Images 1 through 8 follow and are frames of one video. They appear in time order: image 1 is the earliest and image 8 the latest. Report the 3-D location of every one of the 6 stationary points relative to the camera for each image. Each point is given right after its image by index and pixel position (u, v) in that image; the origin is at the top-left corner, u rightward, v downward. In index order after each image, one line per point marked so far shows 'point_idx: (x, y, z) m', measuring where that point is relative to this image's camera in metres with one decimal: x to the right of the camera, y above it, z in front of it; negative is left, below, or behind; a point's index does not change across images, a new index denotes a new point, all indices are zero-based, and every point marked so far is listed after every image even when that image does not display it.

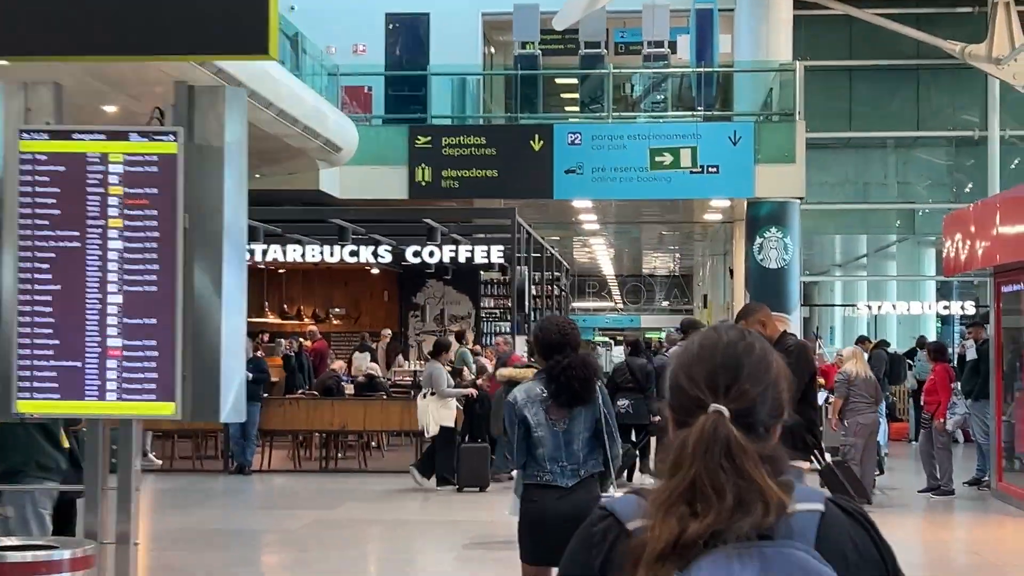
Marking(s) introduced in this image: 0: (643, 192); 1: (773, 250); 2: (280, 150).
0: (+1.5, +1.1, +16.9) m
1: (+3.1, +0.4, +17.0) m
2: (-2.4, +1.4, +14.6) m
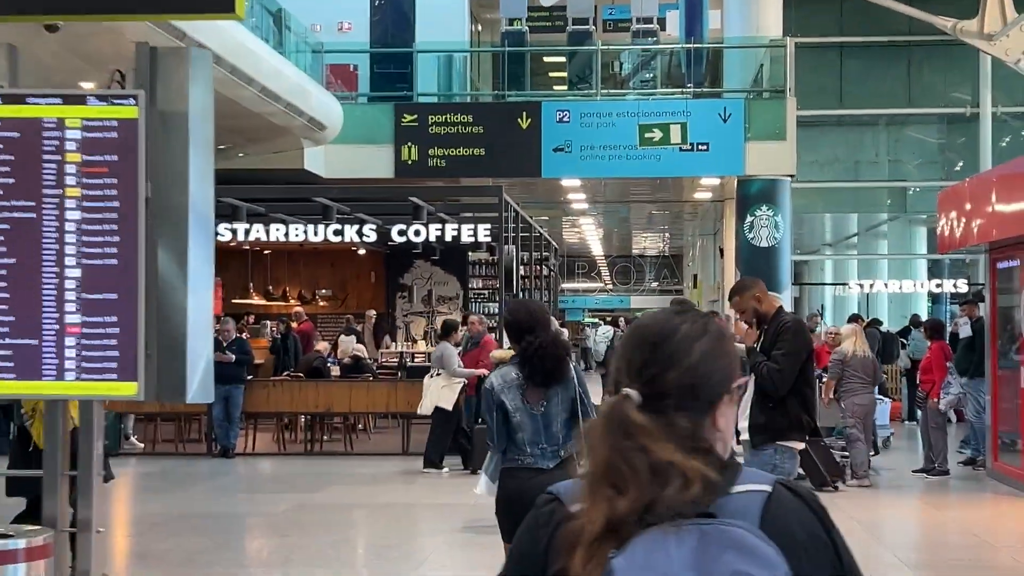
0: (+1.4, +1.4, +16.7) m
1: (+2.9, +0.7, +16.8) m
2: (-2.5, +1.6, +14.3) m
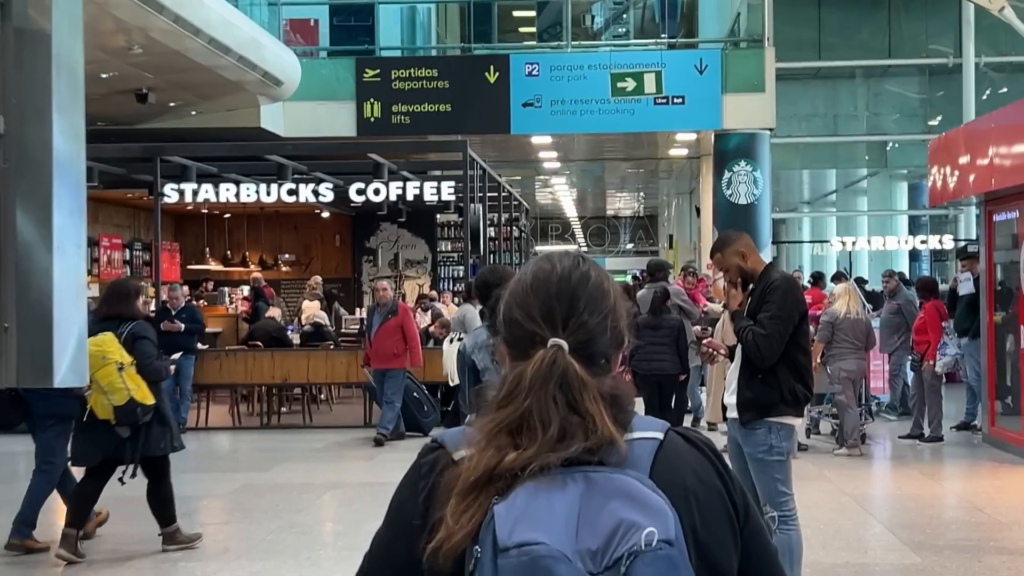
0: (+1.0, +1.8, +16.0) m
1: (+2.6, +1.2, +16.2) m
2: (-2.8, +1.9, +13.6) m
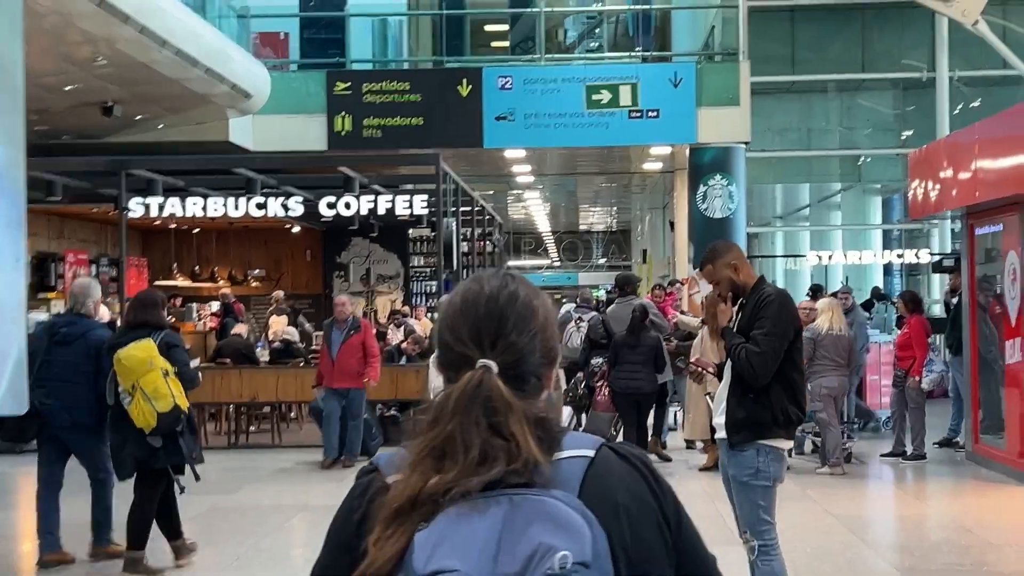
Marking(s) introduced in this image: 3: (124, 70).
0: (+0.7, +1.6, +15.8) m
1: (+2.3, +1.0, +16.0) m
2: (-3.1, +1.8, +13.3) m
3: (-3.2, +1.8, +12.0) m
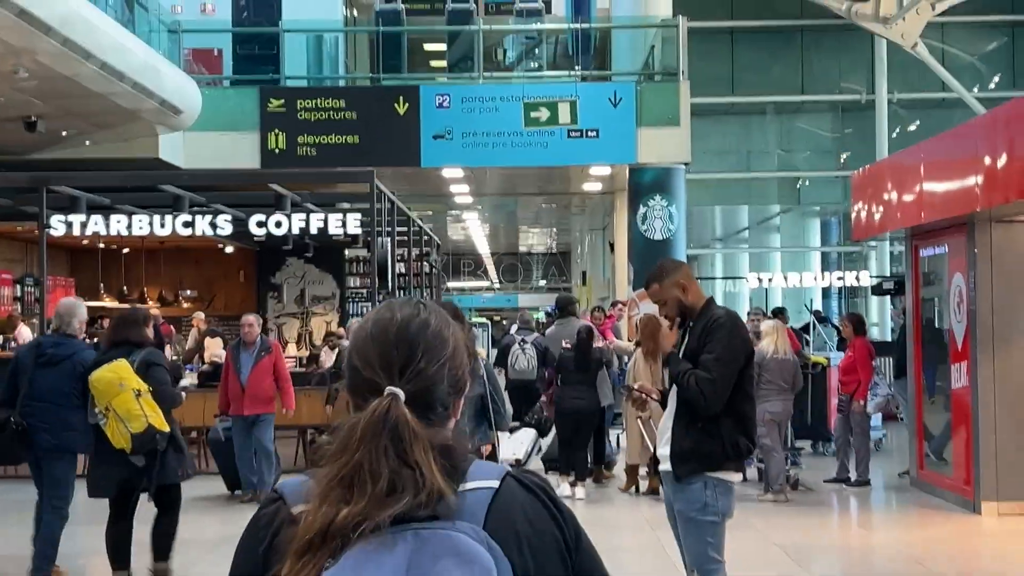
0: (+0.1, +1.4, +15.6) m
1: (+1.6, +0.7, +15.8) m
2: (-3.6, +1.6, +12.9) m
3: (-3.7, +1.6, +11.6) m
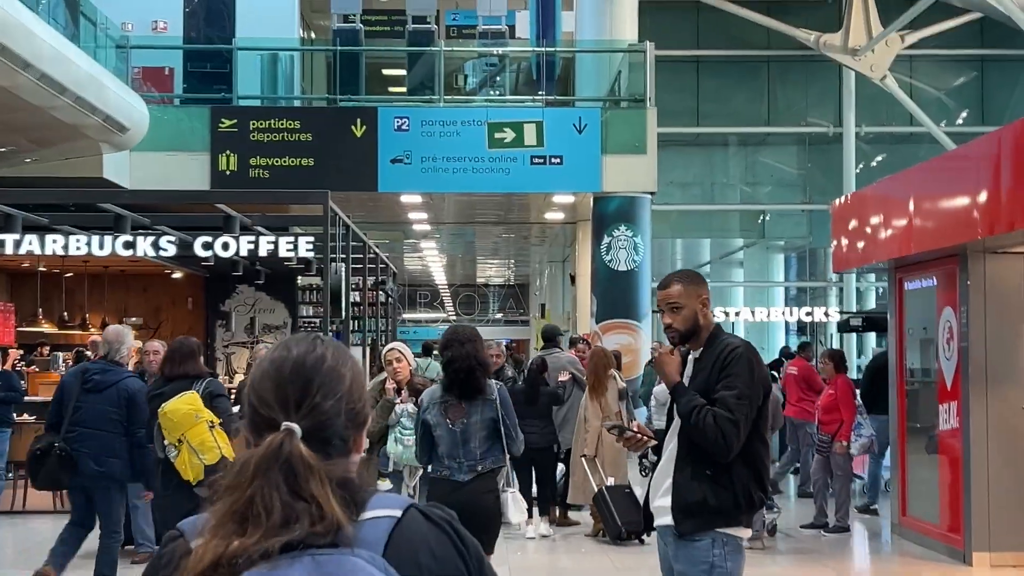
0: (-0.4, +1.1, +15.1) m
1: (+1.2, +0.4, +15.3) m
2: (-4.0, +1.4, +12.3) m
3: (-4.0, +1.5, +10.9) m
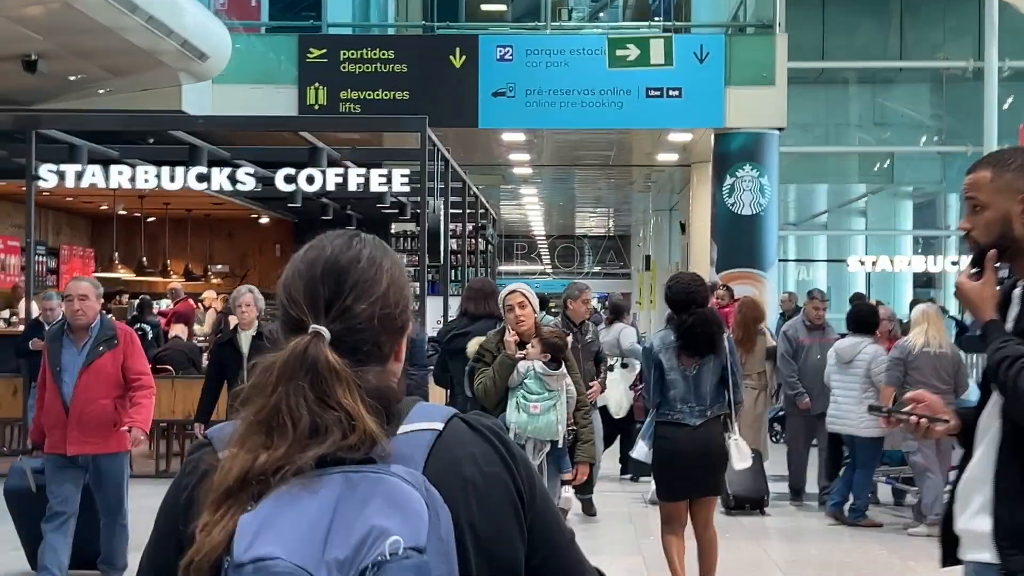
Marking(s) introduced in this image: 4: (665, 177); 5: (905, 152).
0: (+0.7, +1.6, +13.7) m
1: (+2.3, +0.9, +13.9) m
2: (-3.0, +1.8, +11.2) m
3: (-3.2, +1.9, +9.8) m
4: (+2.1, +1.5, +20.0) m
5: (+4.9, +1.7, +18.0) m
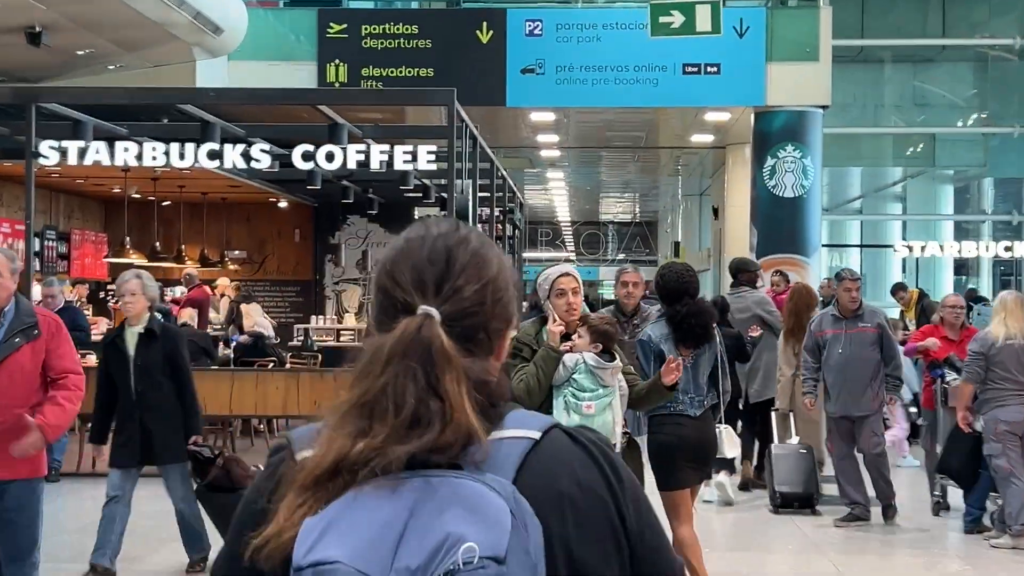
0: (+1.0, +1.7, +13.1) m
1: (+2.5, +1.0, +13.2) m
2: (-2.8, +1.9, +10.6) m
3: (-3.0, +2.0, +9.2) m
4: (+2.5, +1.7, +19.4) m
5: (+5.2, +1.8, +17.3) m
